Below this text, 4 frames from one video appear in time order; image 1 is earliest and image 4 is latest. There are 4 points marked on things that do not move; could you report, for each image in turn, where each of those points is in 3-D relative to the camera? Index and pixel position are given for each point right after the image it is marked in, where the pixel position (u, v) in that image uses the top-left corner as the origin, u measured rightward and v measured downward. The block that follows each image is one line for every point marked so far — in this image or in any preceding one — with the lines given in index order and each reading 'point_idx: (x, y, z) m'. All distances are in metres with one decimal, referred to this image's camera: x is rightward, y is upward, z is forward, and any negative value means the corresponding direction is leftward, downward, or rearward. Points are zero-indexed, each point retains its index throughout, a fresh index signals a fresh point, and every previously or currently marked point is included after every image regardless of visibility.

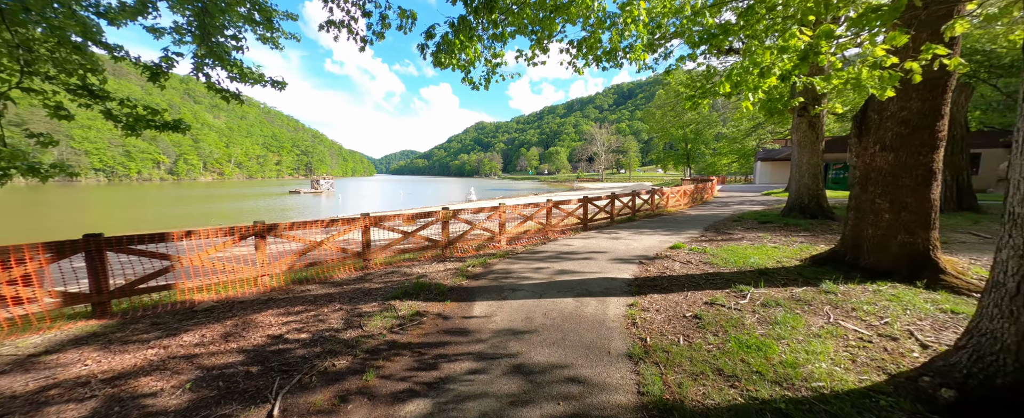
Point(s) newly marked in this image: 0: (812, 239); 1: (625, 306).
0: (+5.5, -0.5, +6.6) m
1: (+1.3, -1.1, +4.2) m
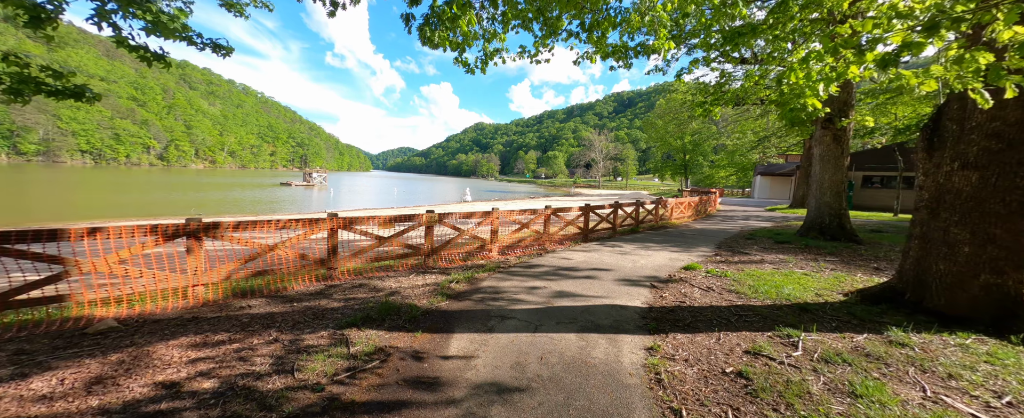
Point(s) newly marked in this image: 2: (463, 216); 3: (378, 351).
0: (+5.3, -0.9, +5.8) m
1: (+1.2, -1.3, +3.3) m
2: (-1.0, -0.1, +7.3) m
3: (-1.2, -1.2, +3.2) m
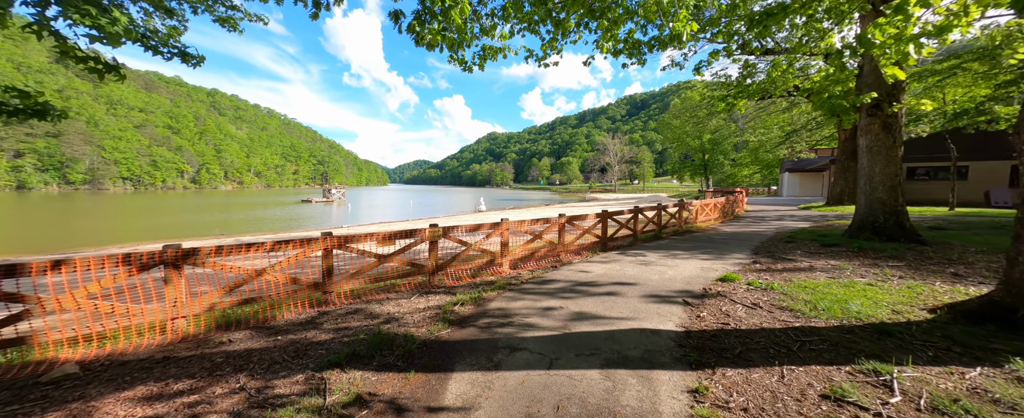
0: (+5.5, -0.9, +4.9) m
1: (+1.3, -1.3, +2.6) m
2: (-0.8, -0.4, +6.8) m
3: (-1.1, -1.4, +2.6) m
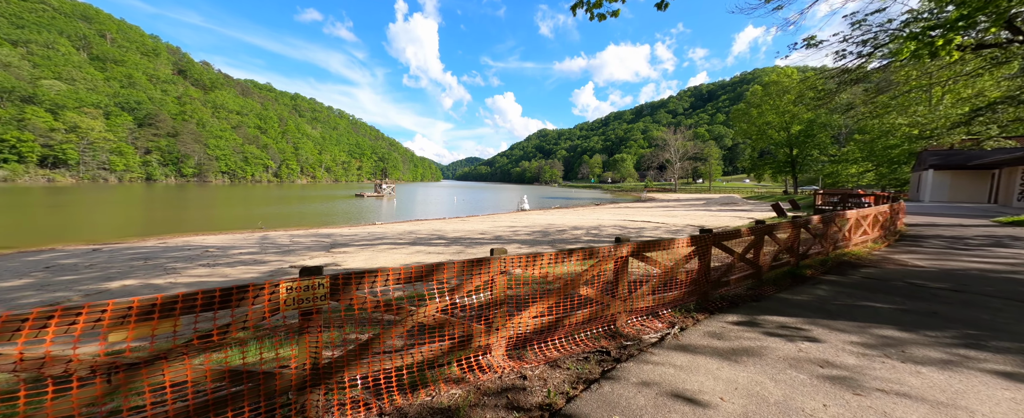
0: (+5.1, -1.2, +0.3) m
1: (+0.6, -1.6, -1.4) m
2: (-0.8, -0.5, +3.0) m
3: (-1.7, -1.6, -1.1) m
